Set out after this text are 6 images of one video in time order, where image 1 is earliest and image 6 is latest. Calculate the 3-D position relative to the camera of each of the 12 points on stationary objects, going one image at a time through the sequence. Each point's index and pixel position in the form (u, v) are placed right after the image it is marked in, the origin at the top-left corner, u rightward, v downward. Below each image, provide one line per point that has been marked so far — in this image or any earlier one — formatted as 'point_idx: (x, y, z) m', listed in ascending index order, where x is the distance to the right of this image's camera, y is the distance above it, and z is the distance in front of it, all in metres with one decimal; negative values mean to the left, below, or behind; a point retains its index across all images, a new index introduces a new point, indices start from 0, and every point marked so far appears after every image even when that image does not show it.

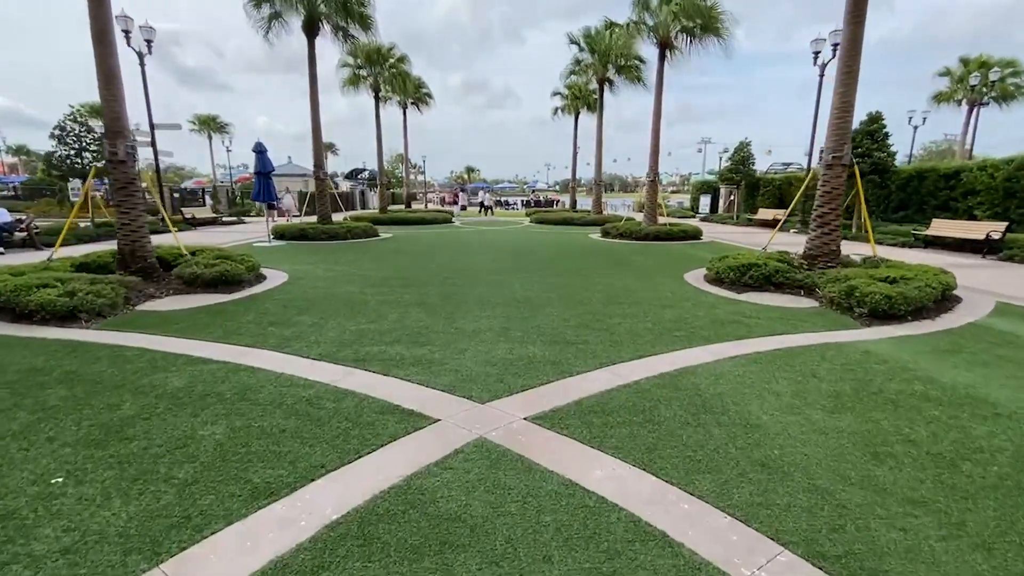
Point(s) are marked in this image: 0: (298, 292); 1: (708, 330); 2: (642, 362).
0: (-3.2, -0.1, +7.4) m
1: (+2.2, -0.5, +5.5) m
2: (+1.2, -0.7, +4.4) m
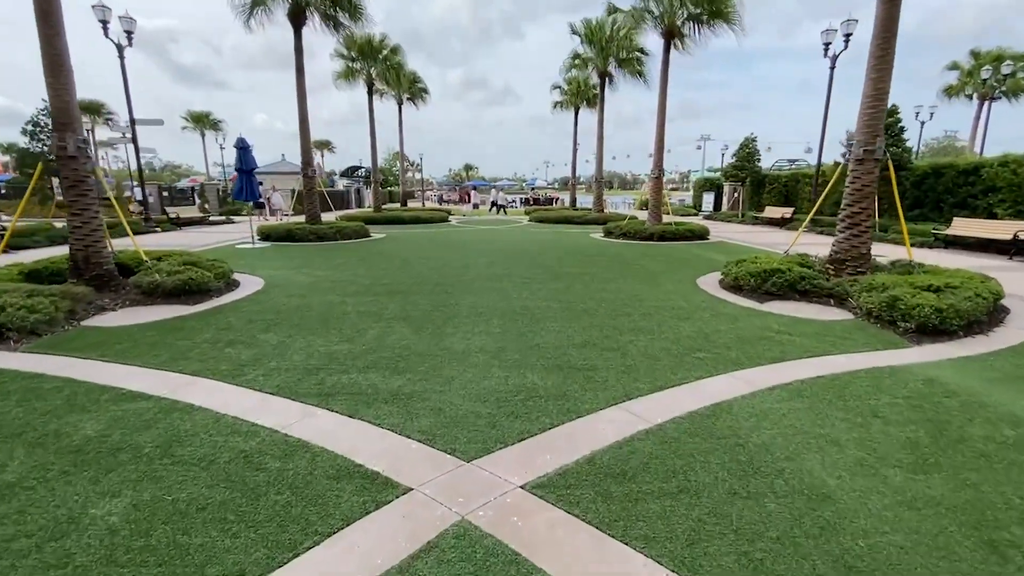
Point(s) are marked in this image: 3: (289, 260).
0: (-3.3, -0.2, +6.6) m
1: (+2.2, -0.6, +4.8) m
2: (+1.1, -0.8, +3.7) m
3: (-4.8, +0.6, +10.6) m
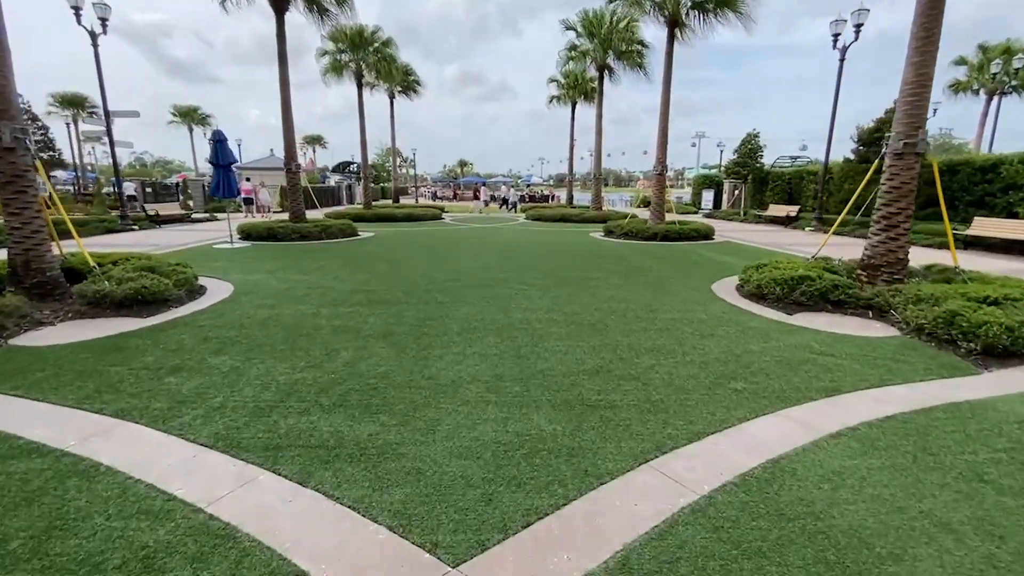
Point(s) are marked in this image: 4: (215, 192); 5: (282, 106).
0: (-3.3, -0.3, +5.8) m
1: (+2.2, -0.7, +4.0) m
2: (+1.1, -1.0, +2.9) m
3: (-4.8, +0.5, +9.7) m
4: (-7.4, +2.4, +12.2) m
5: (-6.8, +5.4, +14.5) m
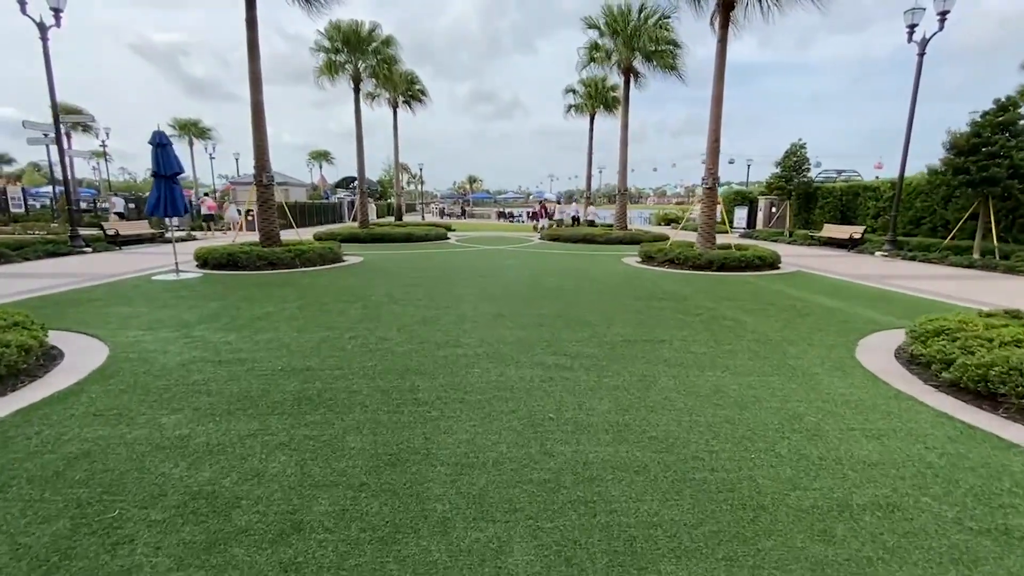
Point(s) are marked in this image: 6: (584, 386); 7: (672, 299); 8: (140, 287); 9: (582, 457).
0: (-3.0, -1.0, +3.1) m
1: (+2.4, -1.4, +1.2) m
2: (+1.3, -1.5, +0.1) m
3: (-4.5, -0.3, +7.0) m
4: (-7.0, +1.5, +9.6) m
5: (-6.4, +4.5, +12.0) m
6: (+0.6, -0.8, +4.0) m
7: (+2.5, -0.2, +7.7) m
8: (-6.4, 0.0, +8.4) m
9: (+0.4, -1.0, +2.9) m
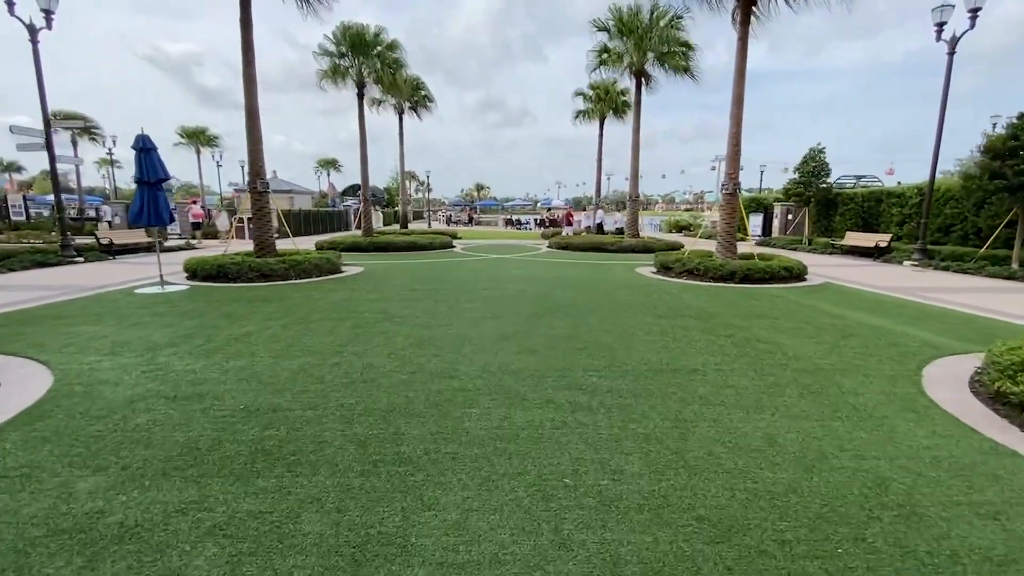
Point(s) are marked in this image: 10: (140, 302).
0: (-3.0, -1.1, +2.4) m
1: (+2.4, -1.5, +0.4) m
2: (+1.3, -1.7, -0.7) m
3: (-4.4, -0.5, +6.4) m
4: (-6.8, +1.3, +9.0) m
5: (-6.2, +4.2, +11.5) m
6: (+0.6, -1.0, +3.3) m
7: (+2.6, -0.4, +6.9) m
8: (-6.3, -0.2, +7.8) m
9: (+0.4, -1.2, +2.1) m
10: (-5.8, -0.2, +7.7) m
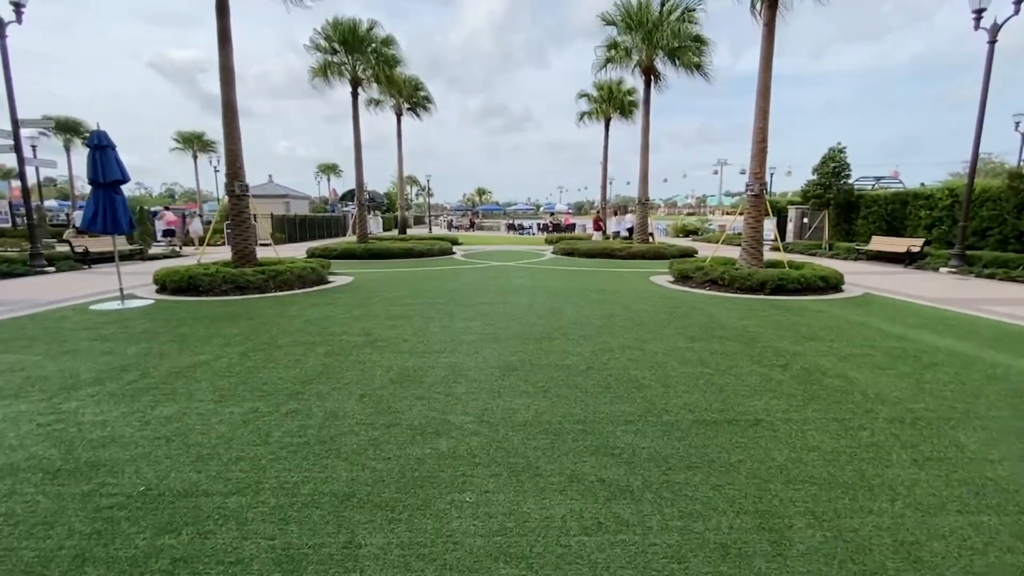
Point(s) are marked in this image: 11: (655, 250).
0: (-3.0, -1.3, +1.3) m
1: (+2.4, -1.6, -0.7) m
2: (+1.3, -1.8, -1.8) m
3: (-4.4, -0.7, +5.3) m
4: (-6.8, +1.0, +8.0) m
5: (-6.1, +3.9, +10.5) m
6: (+0.7, -1.2, +2.2) m
7: (+2.7, -0.6, +5.8) m
8: (-6.2, -0.4, +6.7) m
9: (+0.5, -1.3, +1.0) m
10: (-5.8, -0.5, +6.6) m
11: (+4.8, +1.3, +16.6) m
